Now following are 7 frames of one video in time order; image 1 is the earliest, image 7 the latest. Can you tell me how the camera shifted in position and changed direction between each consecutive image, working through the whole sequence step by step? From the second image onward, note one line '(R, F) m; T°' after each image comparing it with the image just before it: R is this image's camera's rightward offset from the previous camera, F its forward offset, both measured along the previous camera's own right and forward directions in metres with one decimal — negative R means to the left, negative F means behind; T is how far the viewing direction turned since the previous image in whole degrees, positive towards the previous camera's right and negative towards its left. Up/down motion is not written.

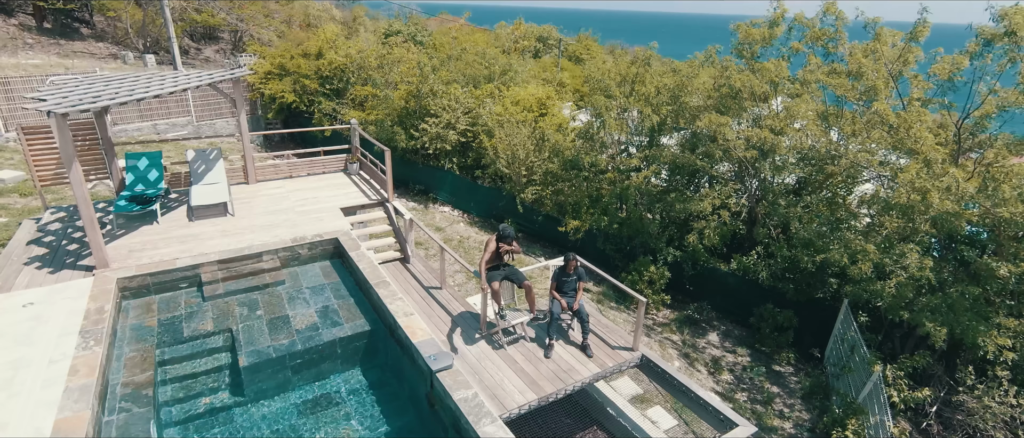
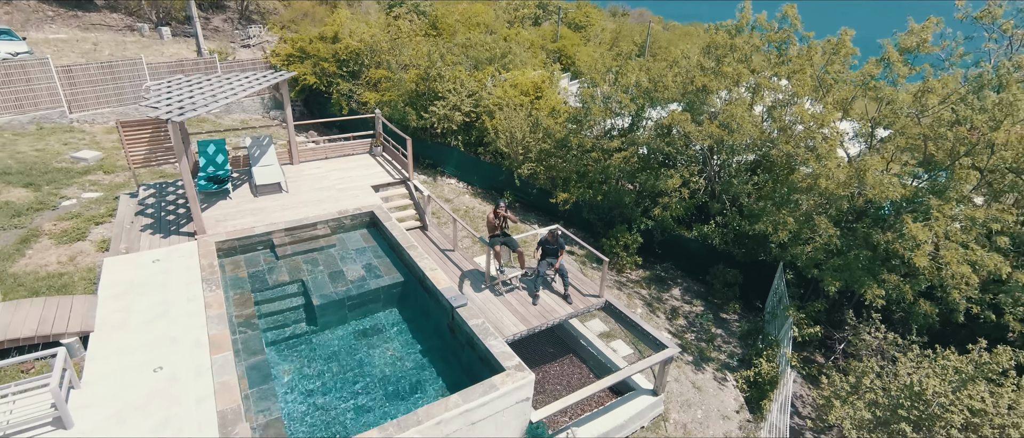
(0.0, -2.0) m; 0°
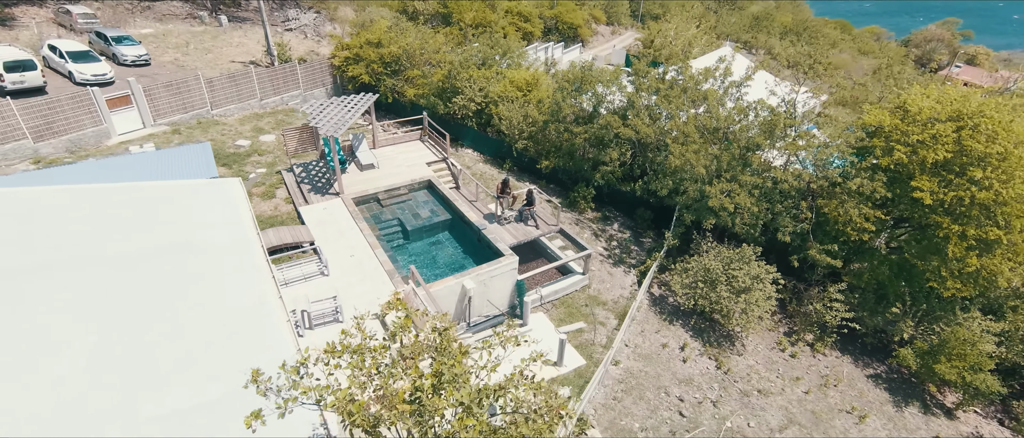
(+0.2, -7.1) m; -1°
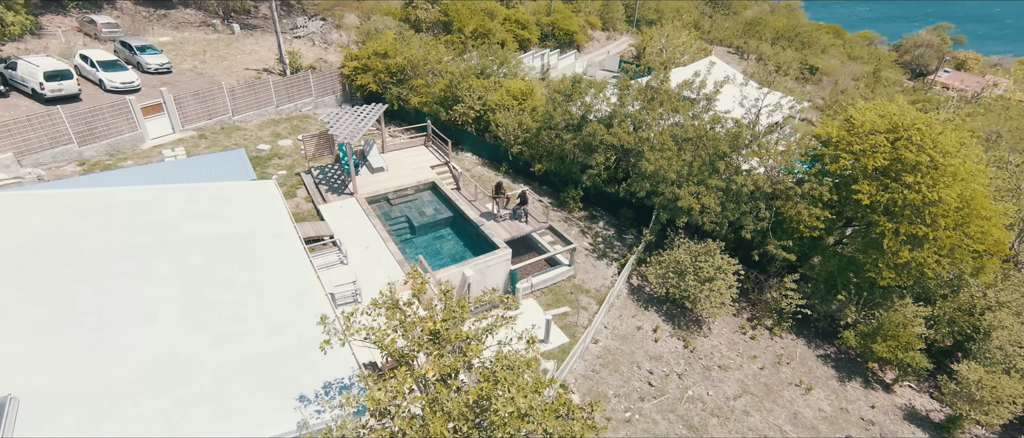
(+0.1, -2.0) m; 0°
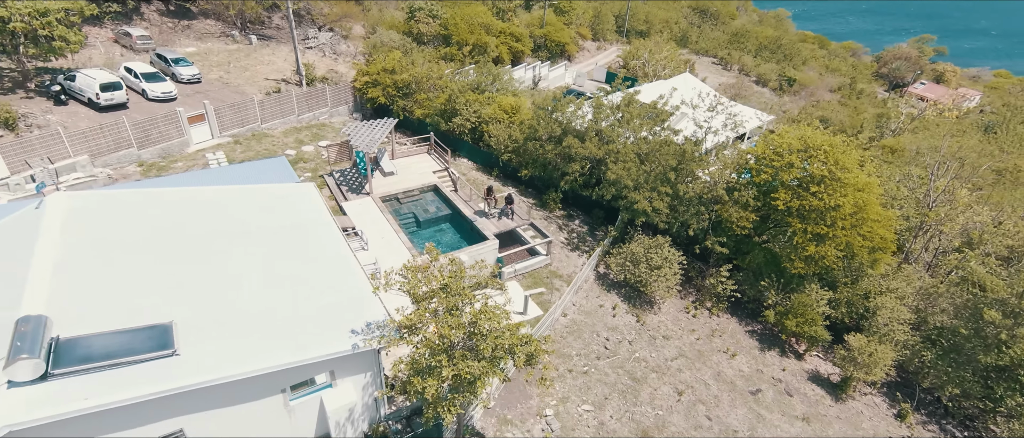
(+0.3, -3.8) m; +1°
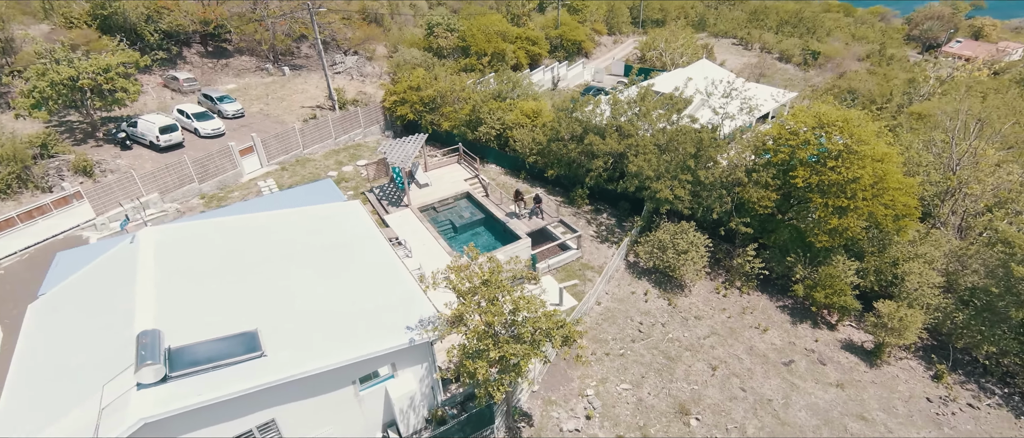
(+0.1, -1.3) m; -4°
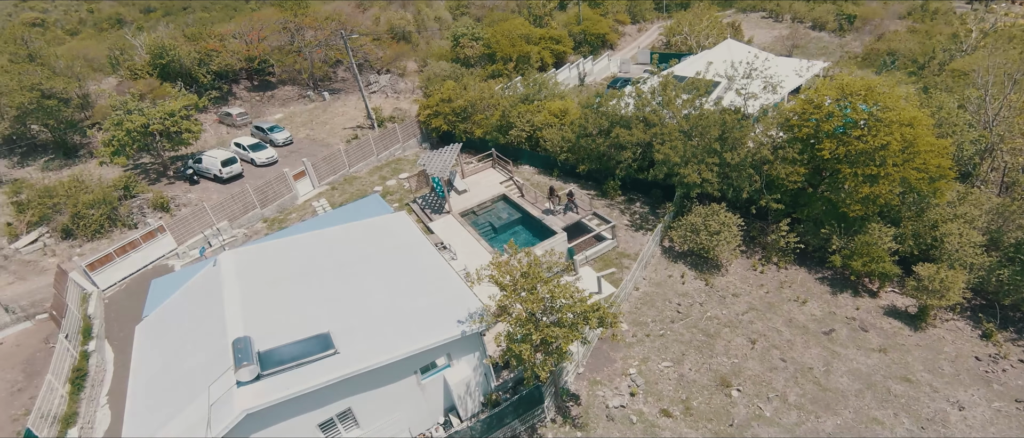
(+0.3, -1.3) m; -5°
